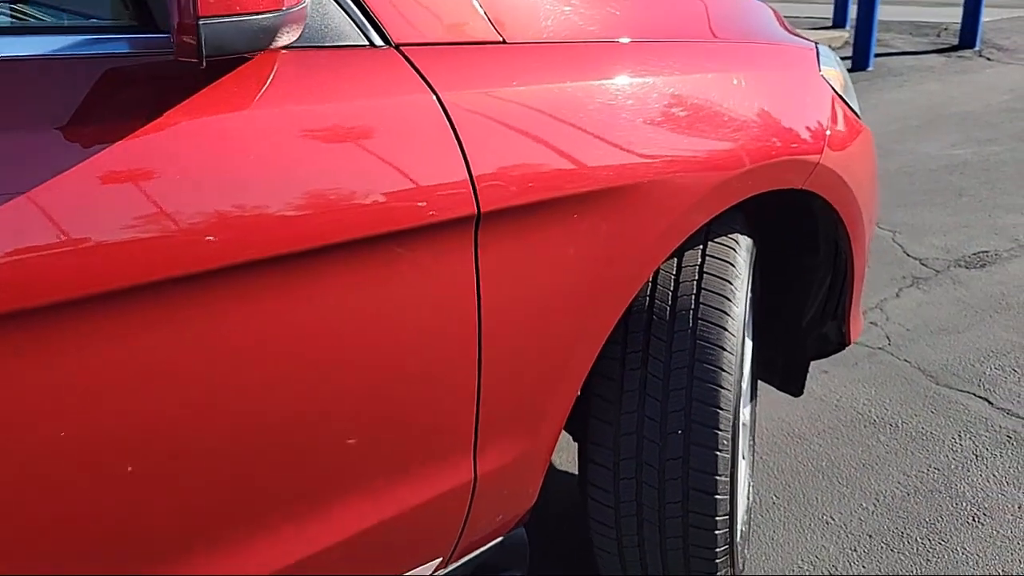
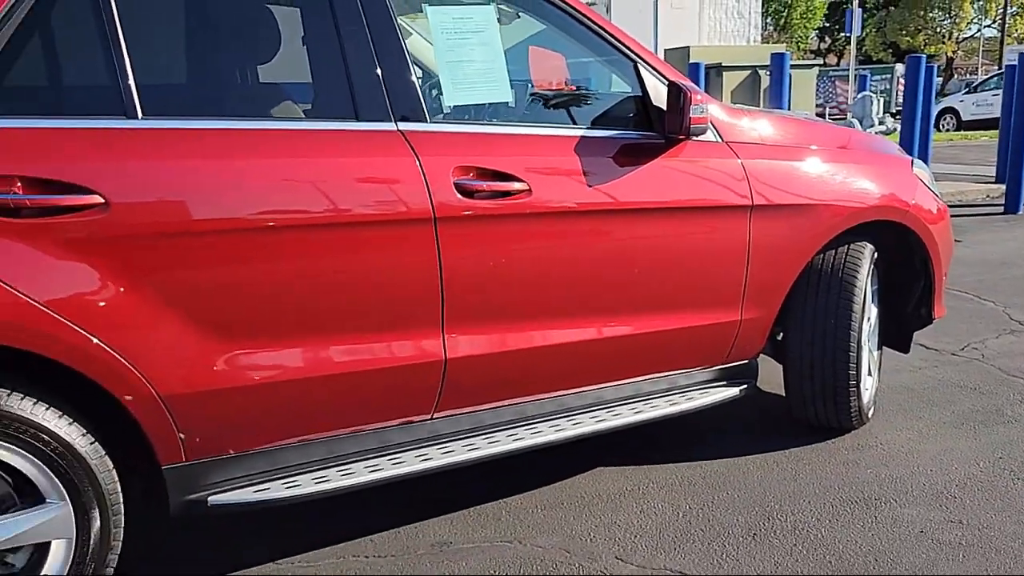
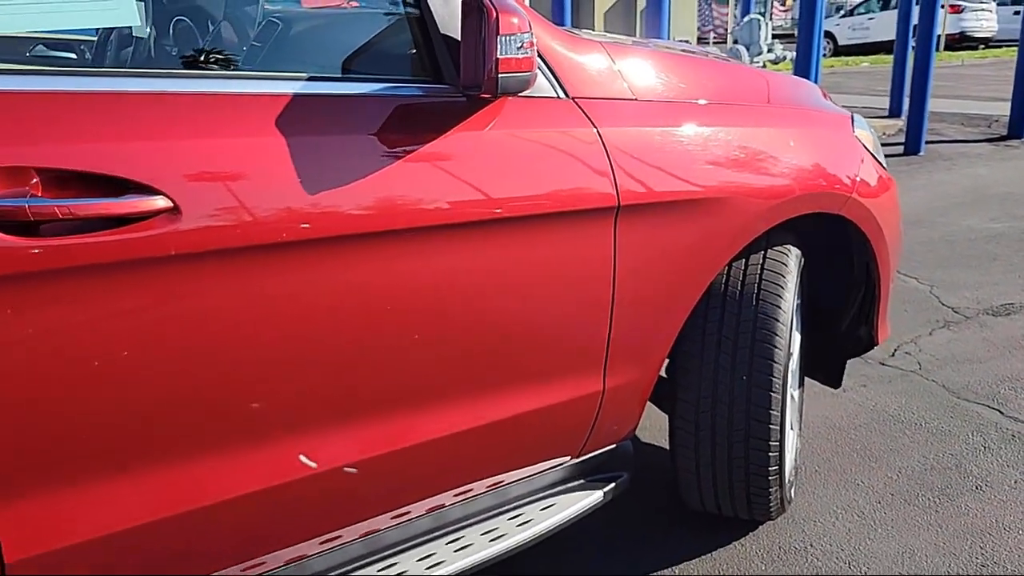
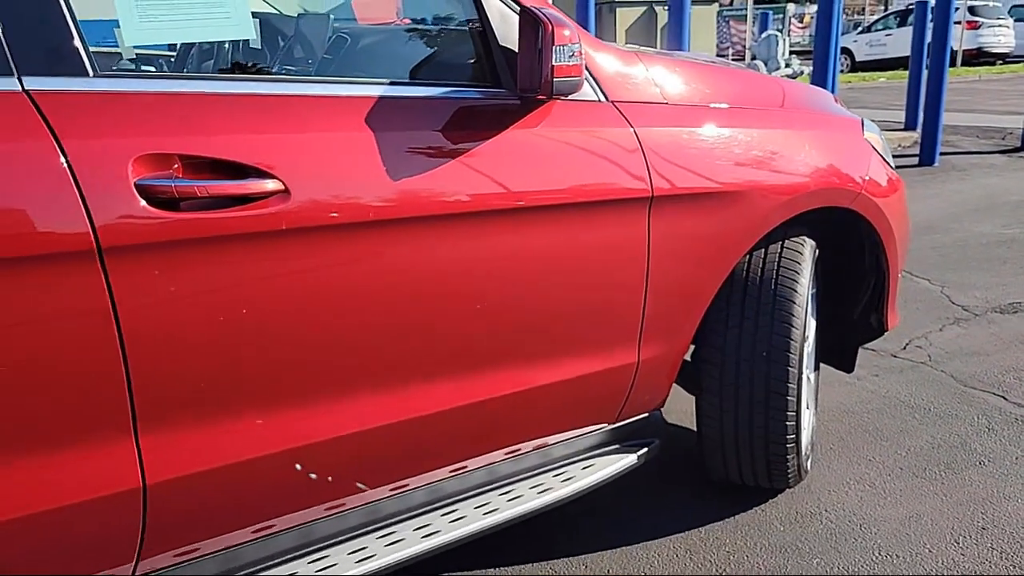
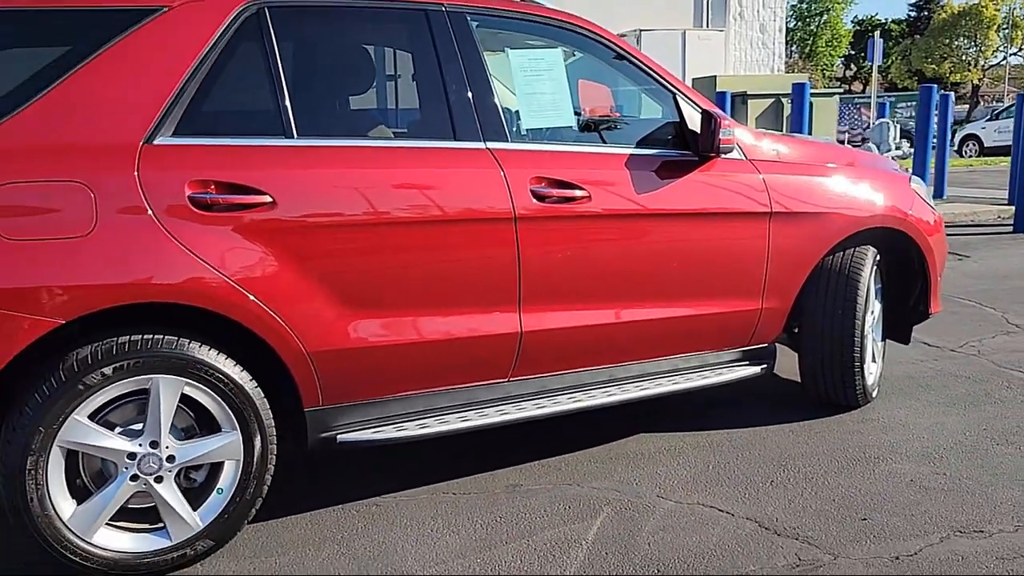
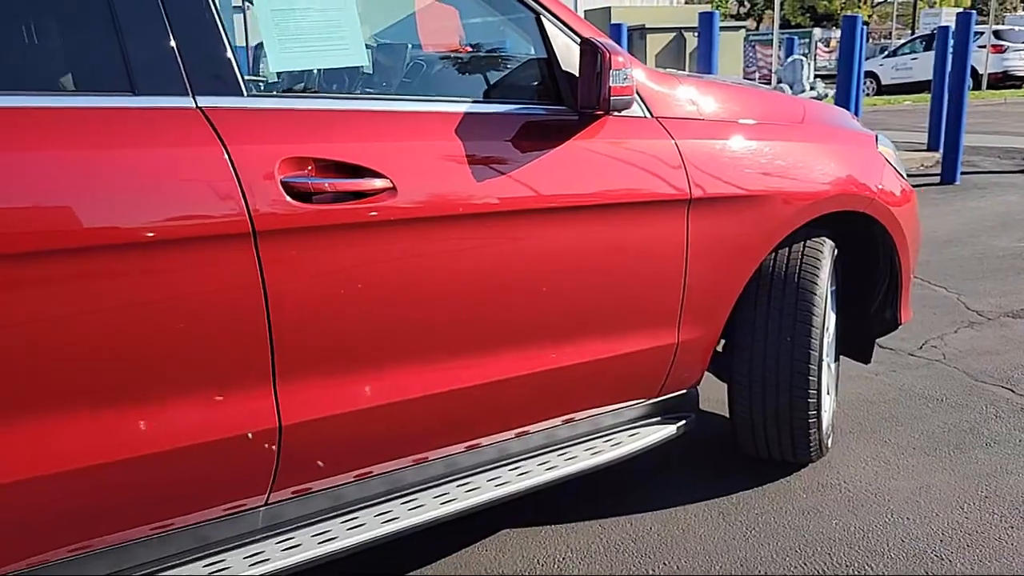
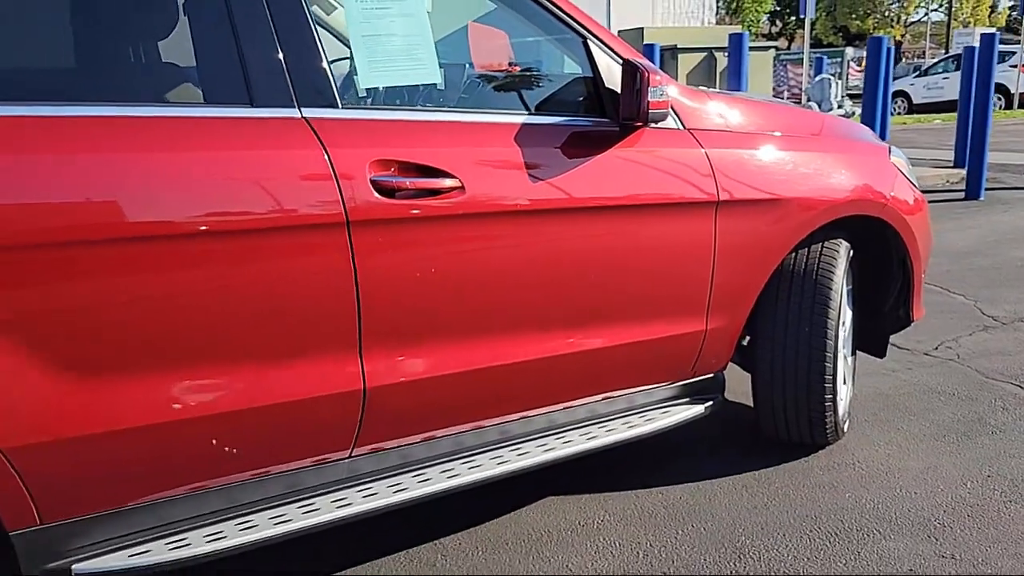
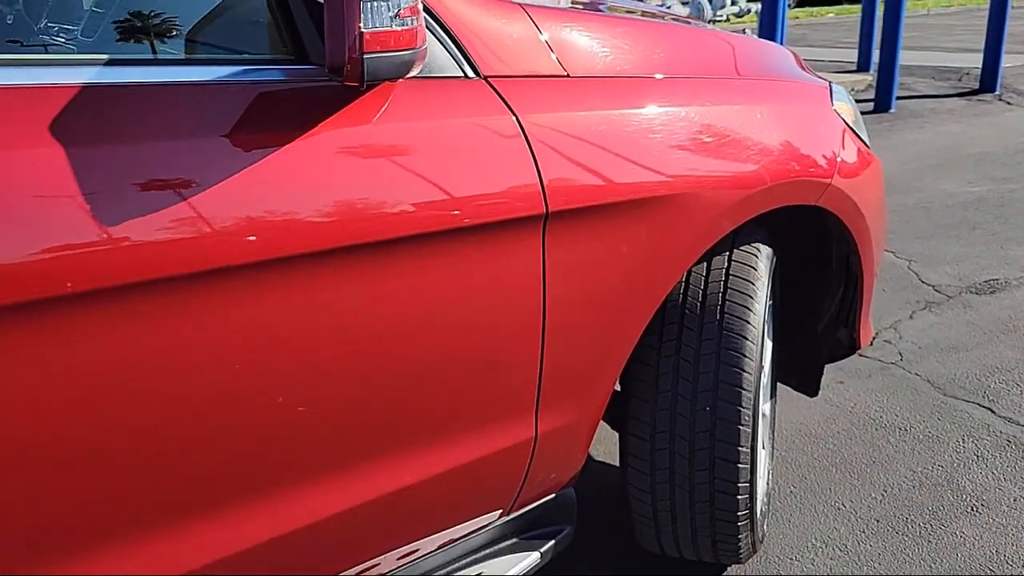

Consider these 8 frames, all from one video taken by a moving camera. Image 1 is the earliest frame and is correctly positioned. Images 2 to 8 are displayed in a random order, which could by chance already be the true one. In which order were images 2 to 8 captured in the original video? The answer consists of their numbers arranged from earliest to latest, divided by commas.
8, 3, 4, 6, 7, 2, 5
